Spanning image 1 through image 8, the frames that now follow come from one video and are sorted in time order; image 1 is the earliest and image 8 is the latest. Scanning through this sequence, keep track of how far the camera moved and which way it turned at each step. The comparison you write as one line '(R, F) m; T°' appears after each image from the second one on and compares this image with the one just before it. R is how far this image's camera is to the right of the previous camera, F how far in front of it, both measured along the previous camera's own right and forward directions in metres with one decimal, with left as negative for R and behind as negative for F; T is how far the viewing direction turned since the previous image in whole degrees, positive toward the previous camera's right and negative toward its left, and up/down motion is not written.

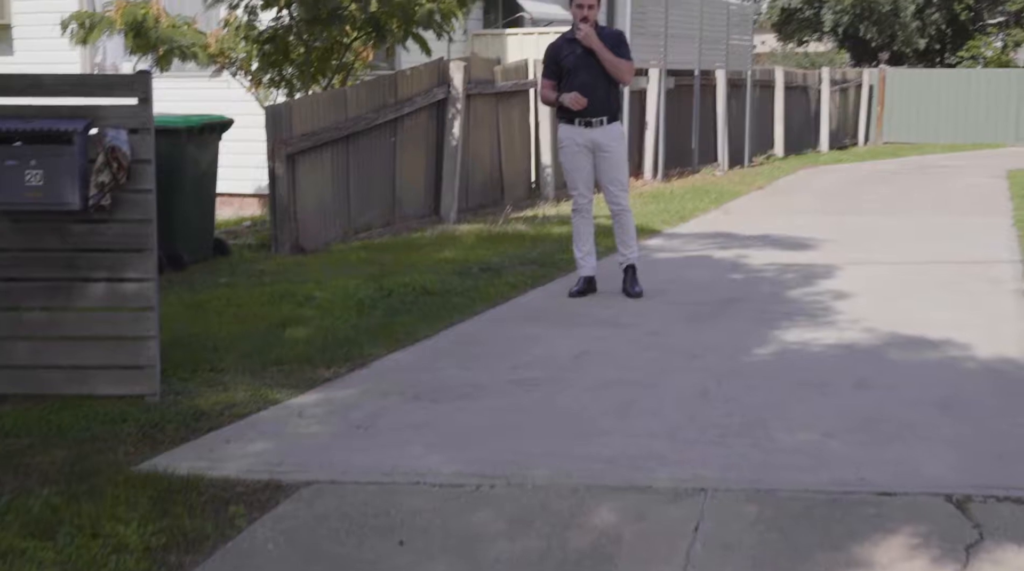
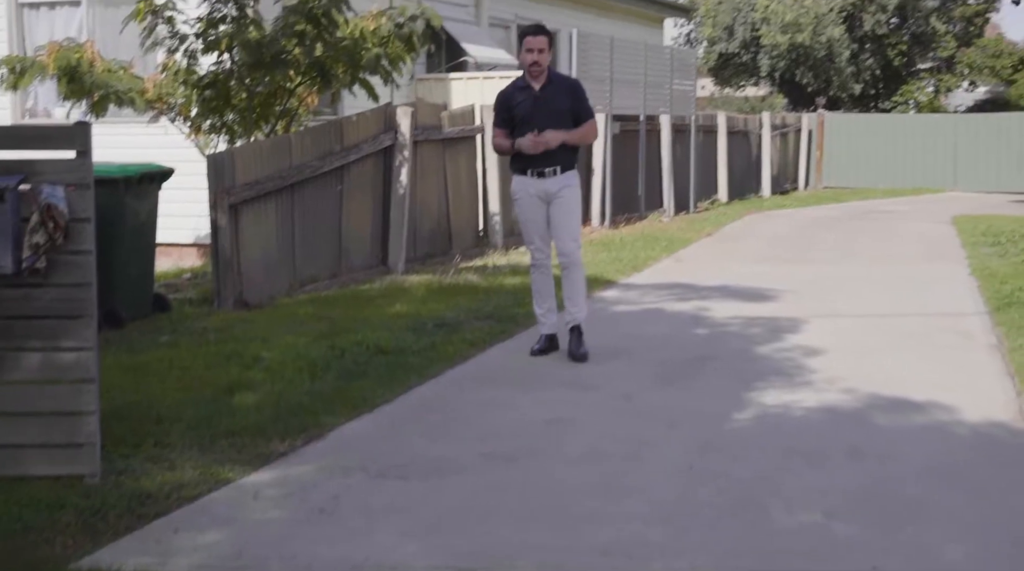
(-0.1, +0.3) m; +3°
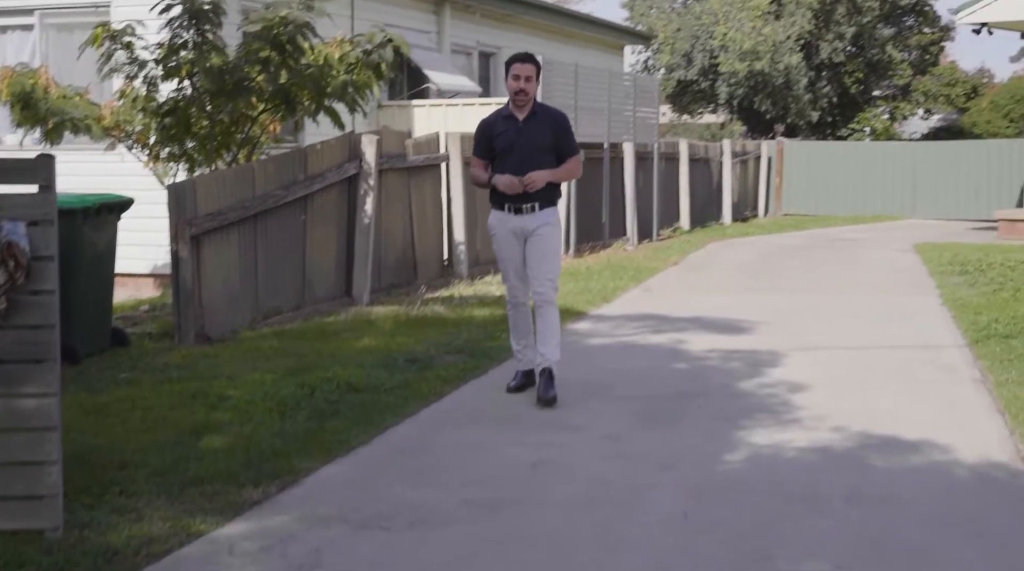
(-0.1, +0.2) m; +2°
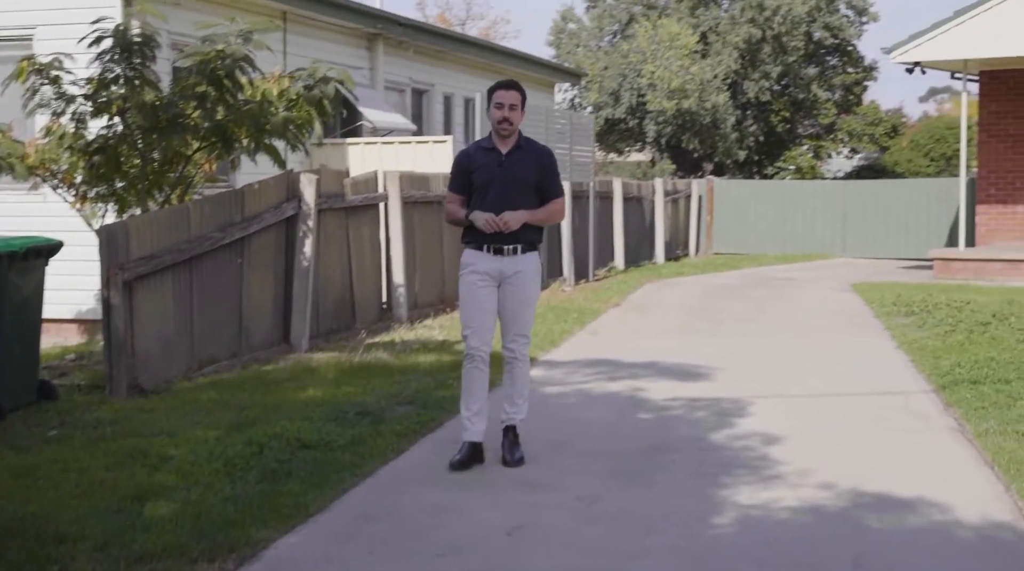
(-0.2, +0.4) m; +4°
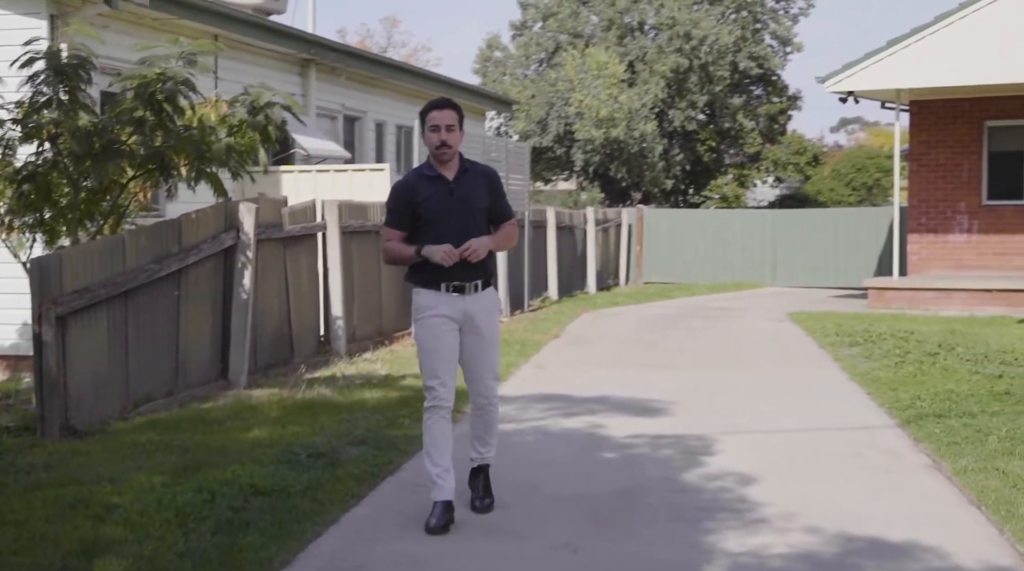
(-0.3, +0.3) m; +4°
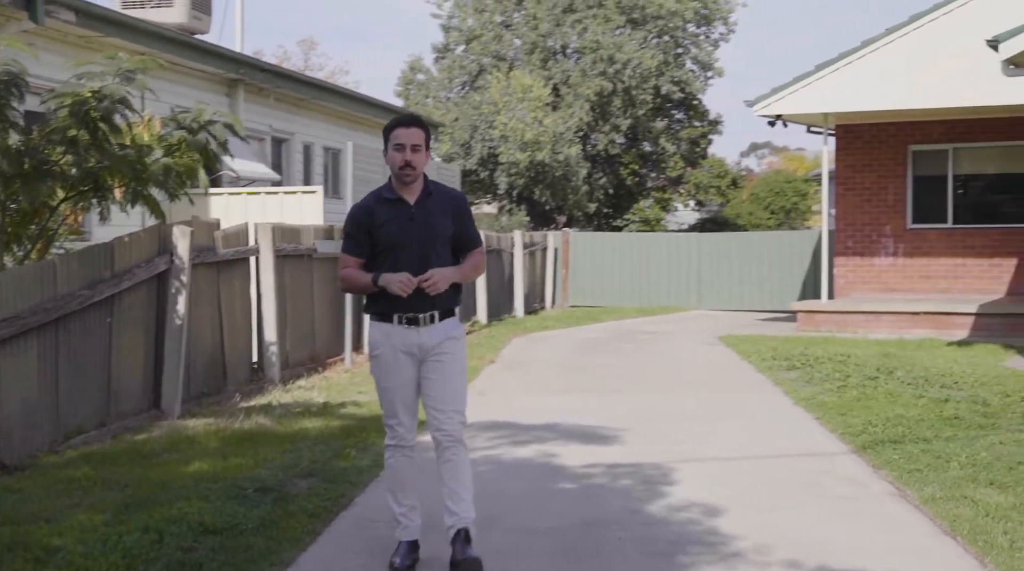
(-0.2, +0.2) m; +4°
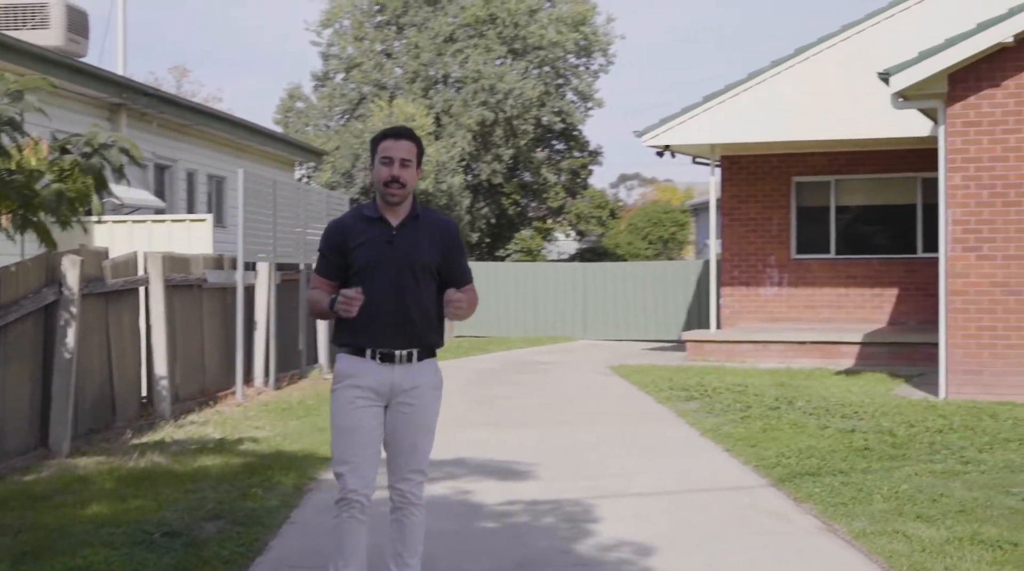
(-0.3, +0.2) m; +6°
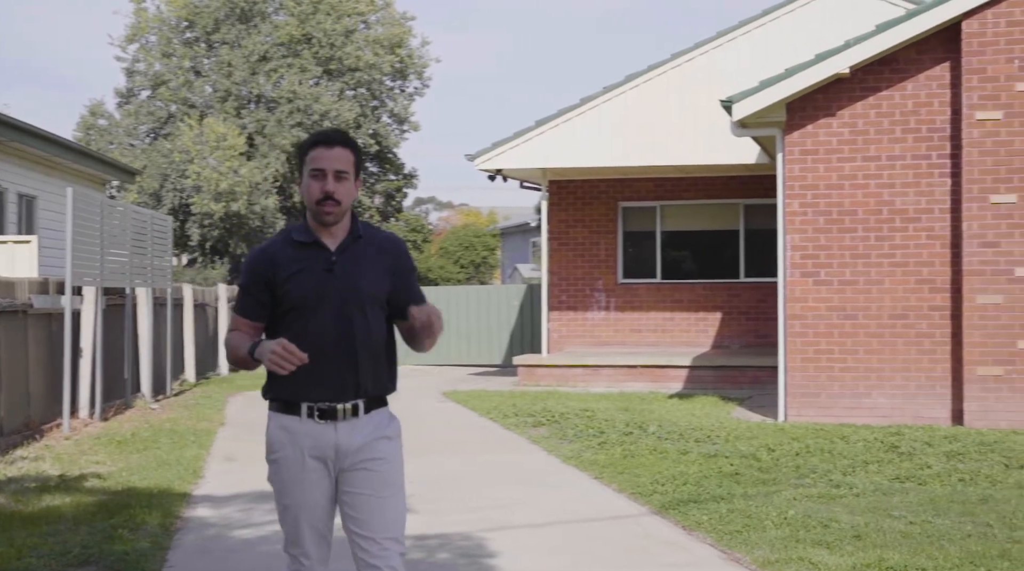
(-0.6, +0.2) m; +10°
